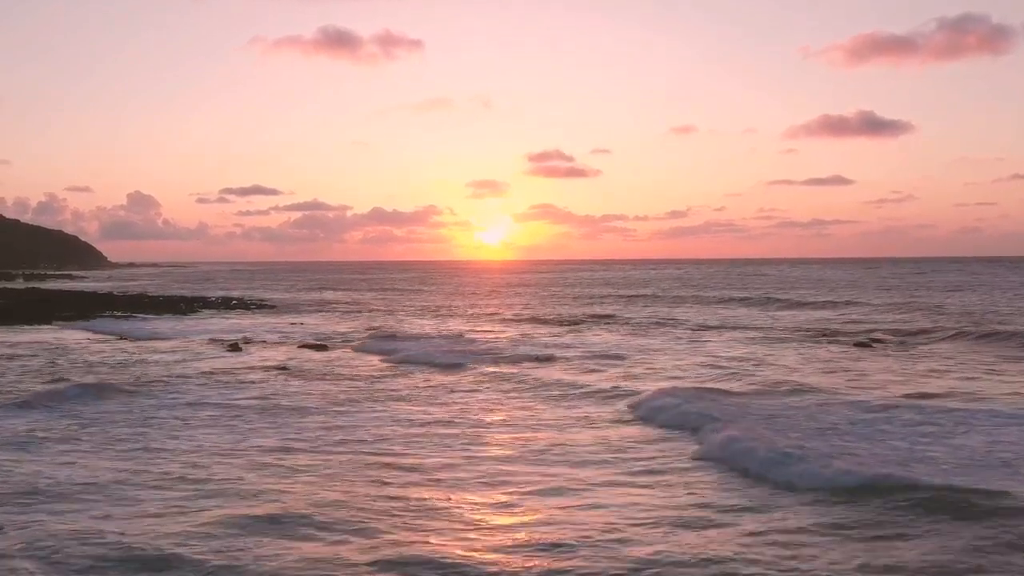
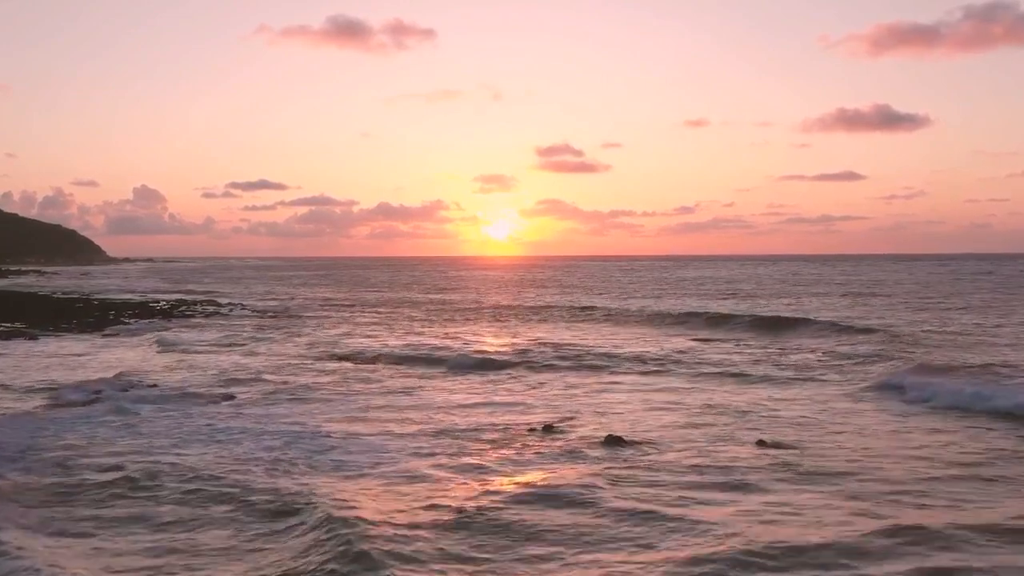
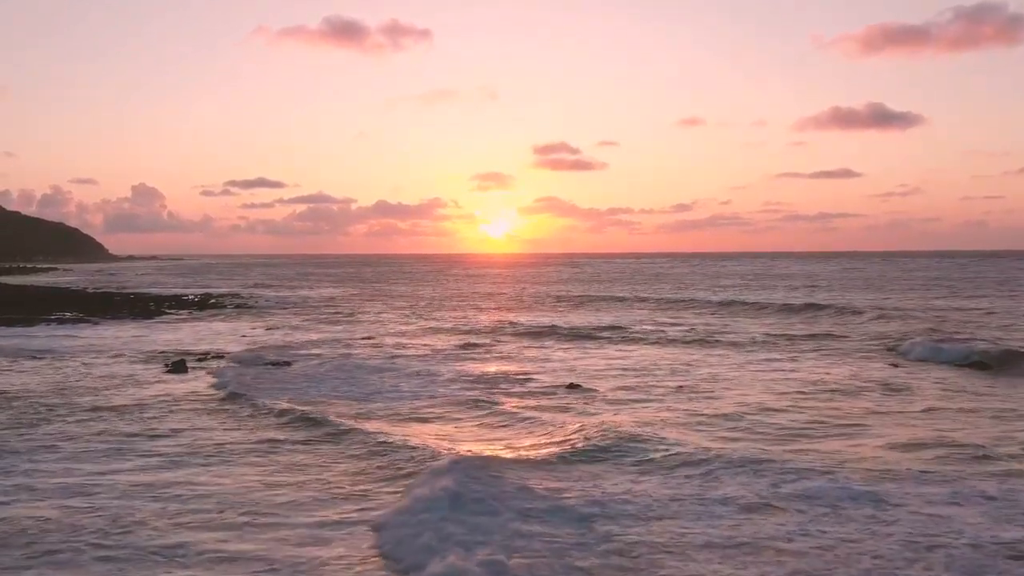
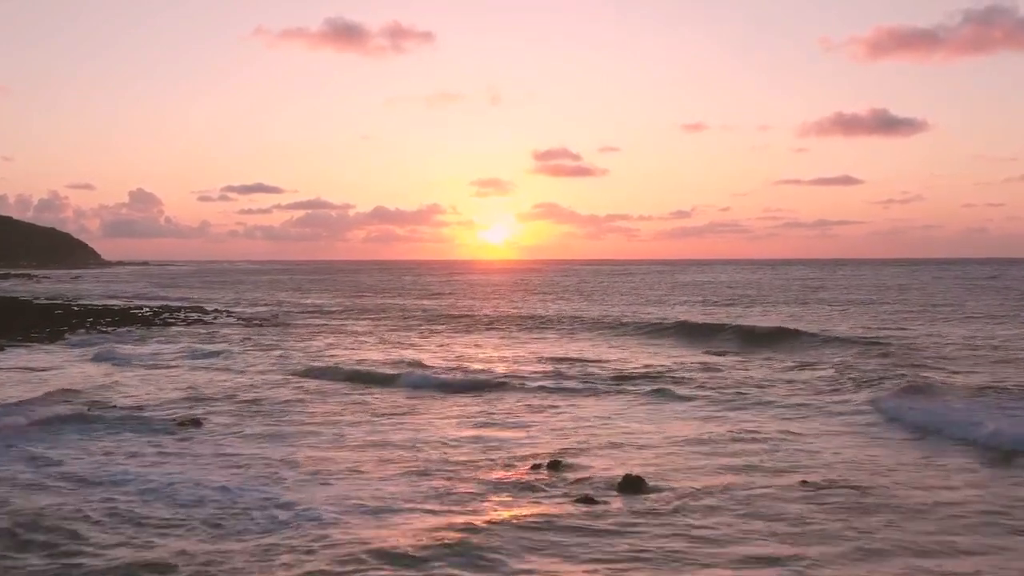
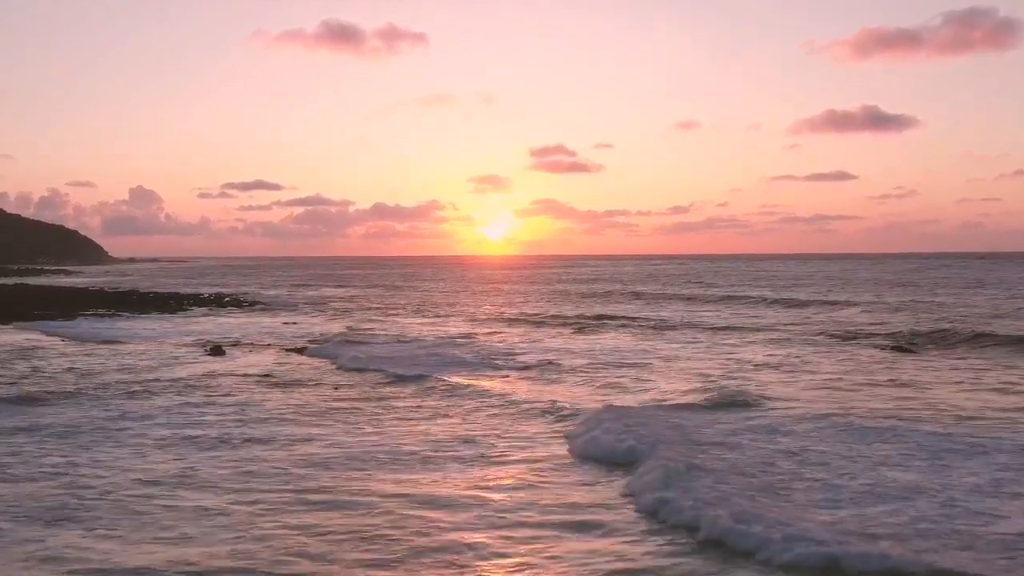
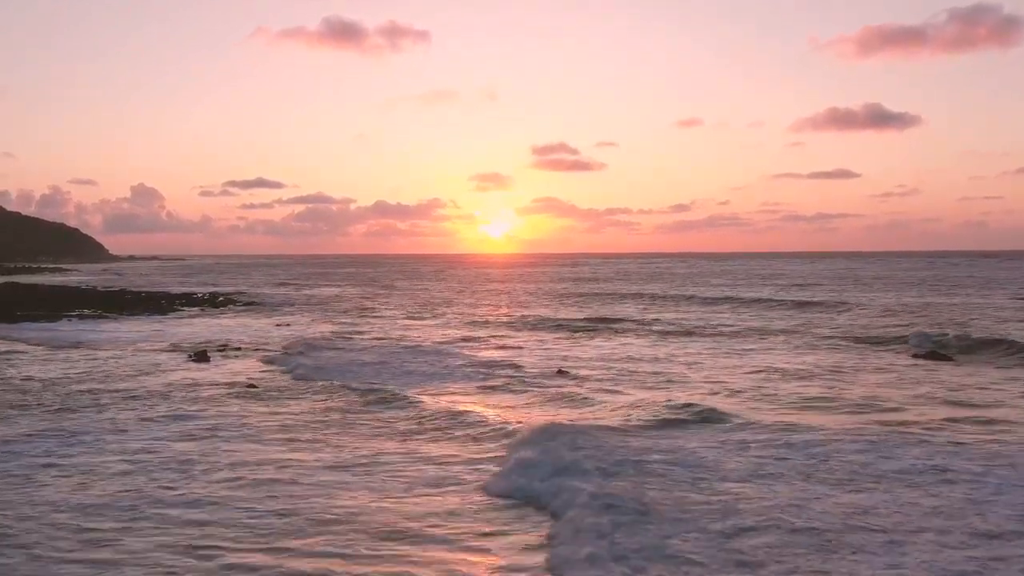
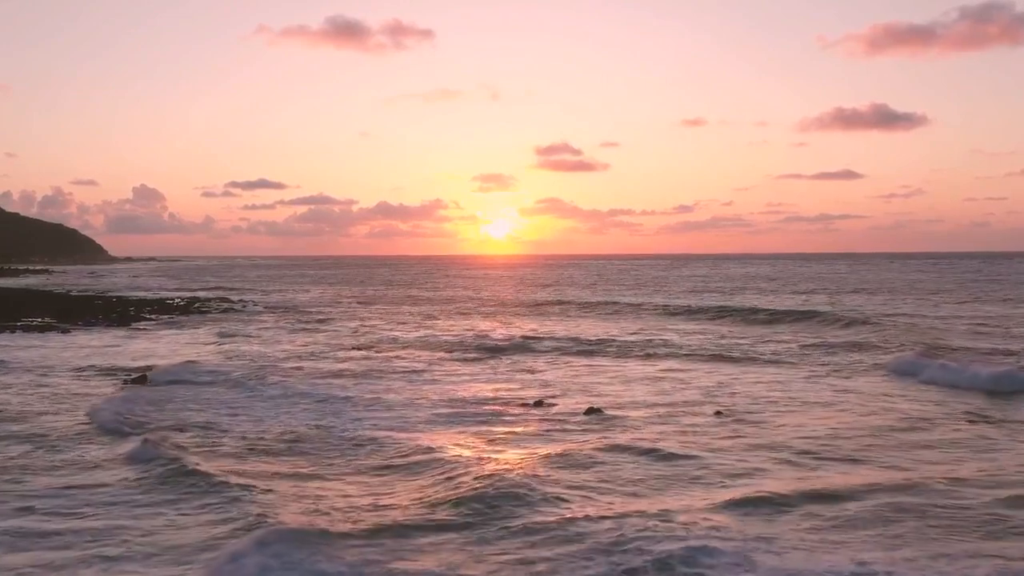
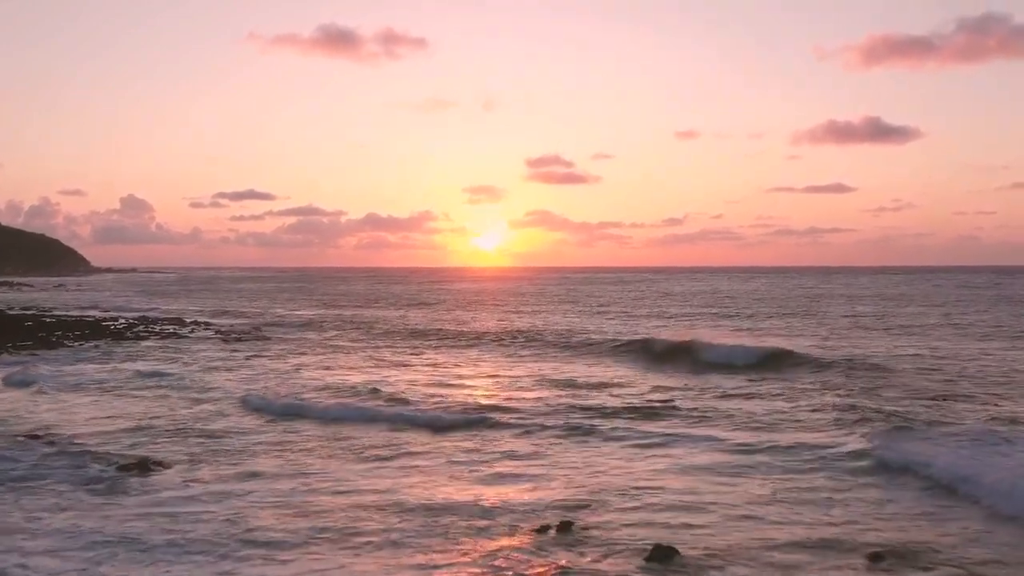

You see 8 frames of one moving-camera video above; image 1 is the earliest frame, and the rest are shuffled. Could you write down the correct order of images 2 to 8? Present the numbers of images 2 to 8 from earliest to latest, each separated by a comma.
5, 6, 3, 7, 2, 4, 8
